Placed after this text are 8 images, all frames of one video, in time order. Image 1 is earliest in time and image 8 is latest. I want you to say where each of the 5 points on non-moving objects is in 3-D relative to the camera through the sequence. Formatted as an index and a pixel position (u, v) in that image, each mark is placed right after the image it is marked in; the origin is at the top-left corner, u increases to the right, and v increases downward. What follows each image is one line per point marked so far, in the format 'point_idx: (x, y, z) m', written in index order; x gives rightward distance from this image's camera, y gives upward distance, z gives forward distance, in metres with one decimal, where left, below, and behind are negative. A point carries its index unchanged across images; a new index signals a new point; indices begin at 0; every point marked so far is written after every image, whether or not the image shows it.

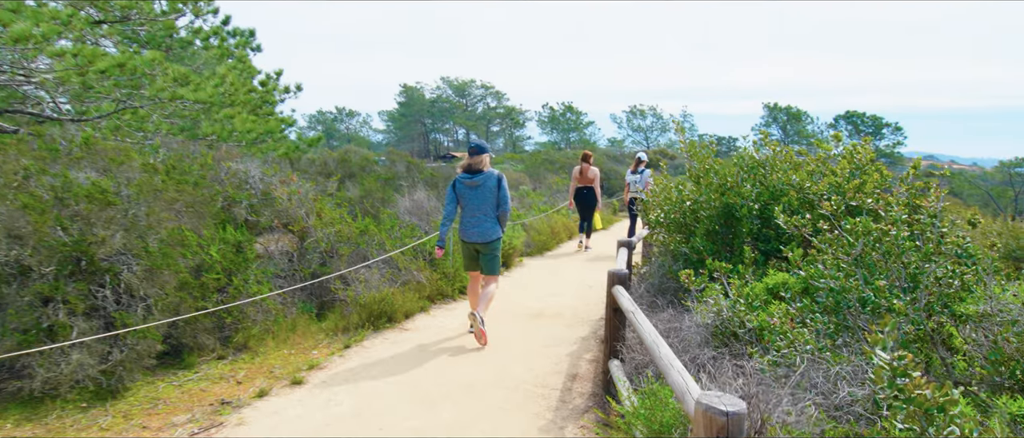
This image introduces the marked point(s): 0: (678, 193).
0: (+1.7, +0.3, +7.0) m
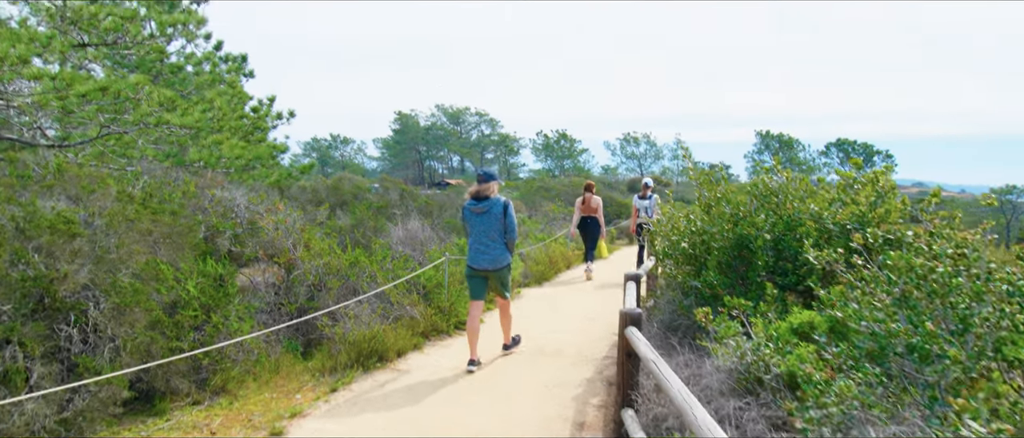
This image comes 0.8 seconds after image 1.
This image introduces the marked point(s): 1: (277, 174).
0: (+1.7, 0.0, +6.6) m
1: (-3.8, +0.7, +11.5) m
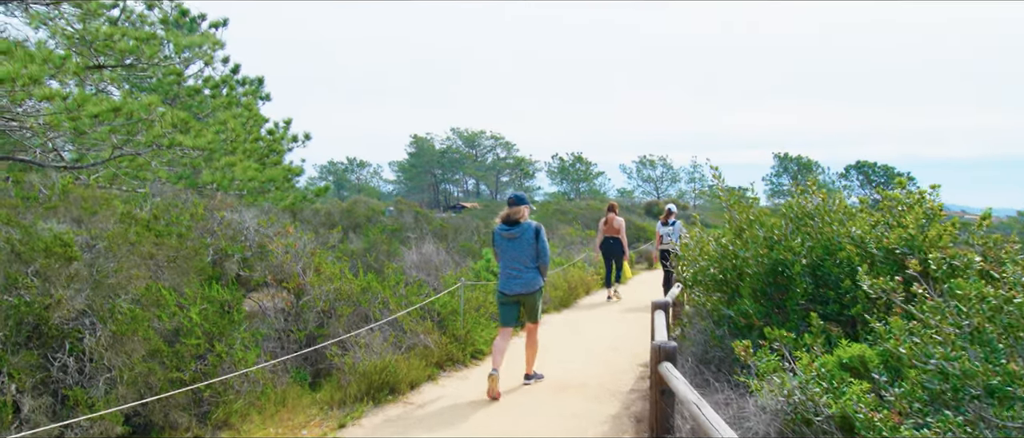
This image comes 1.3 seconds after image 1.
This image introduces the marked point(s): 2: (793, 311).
0: (+1.8, -0.3, +6.2) m
1: (-3.6, +0.4, +11.2) m
2: (+2.2, -0.7, +5.4) m
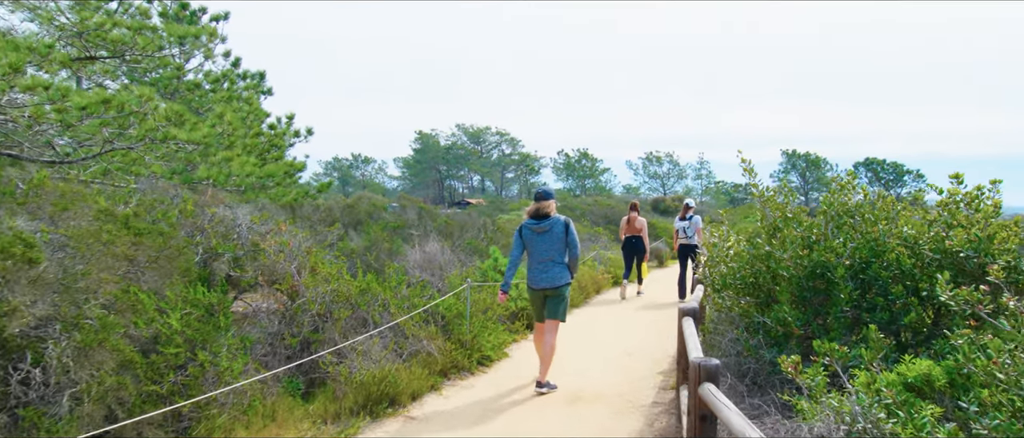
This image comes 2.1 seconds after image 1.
0: (+1.9, -0.2, +5.7) m
1: (-3.4, +0.4, +10.7) m
2: (+2.3, -0.7, +4.9) m
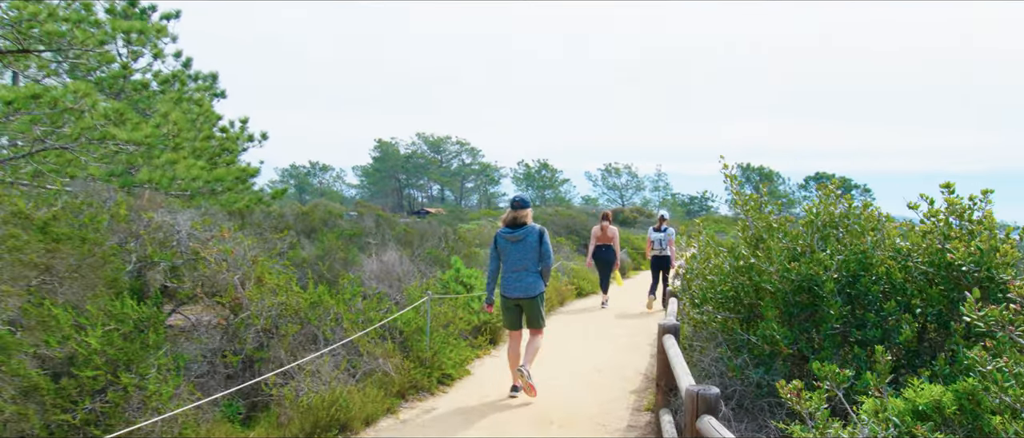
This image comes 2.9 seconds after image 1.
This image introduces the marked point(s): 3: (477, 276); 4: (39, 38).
0: (+1.7, -0.3, +5.4) m
1: (-4.0, +0.3, +10.1) m
2: (+2.1, -0.8, +4.5) m
3: (-0.4, -0.7, +8.4) m
4: (-4.6, +1.8, +6.7) m
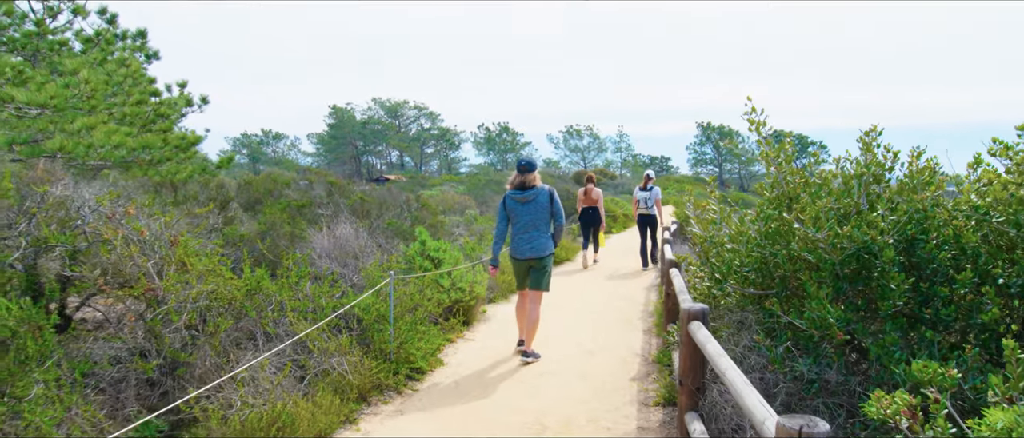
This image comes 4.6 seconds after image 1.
0: (+1.5, 0.0, +4.4) m
1: (-4.4, +0.7, +8.8) m
2: (+2.0, -0.5, +3.7) m
3: (-0.7, -0.3, +7.4) m
4: (-4.9, +1.9, +5.3) m
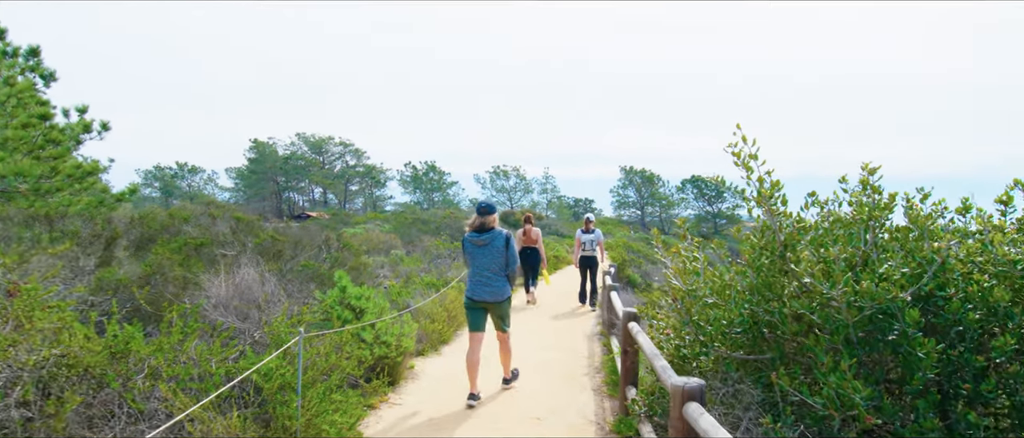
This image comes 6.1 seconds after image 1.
0: (+1.2, -0.3, +3.7) m
1: (-5.1, +0.3, +7.5) m
2: (+1.8, -0.8, +3.0) m
3: (-1.3, -0.7, +6.4) m
4: (-5.2, +1.7, +4.0) m
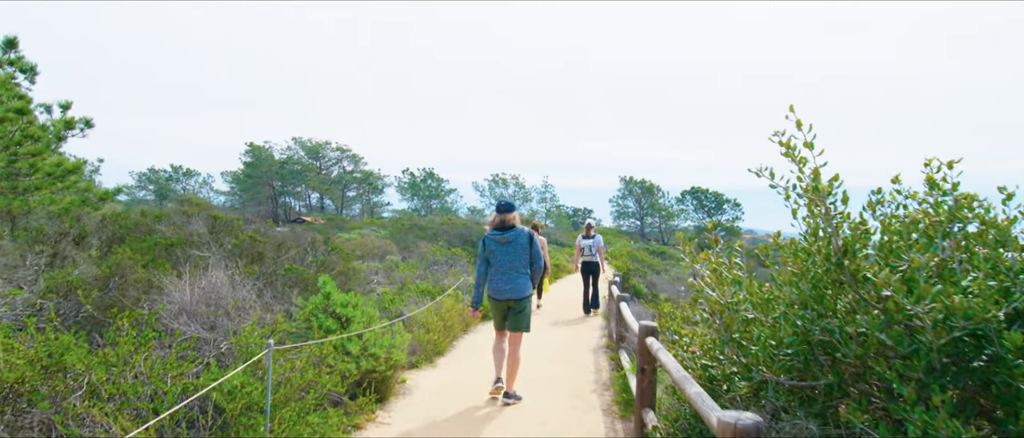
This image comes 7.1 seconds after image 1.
0: (+1.3, -0.3, +3.1) m
1: (-5.1, +0.3, +6.9) m
2: (+1.8, -0.7, +2.4) m
3: (-1.3, -0.7, +5.8) m
4: (-5.1, +1.8, +3.4) m
